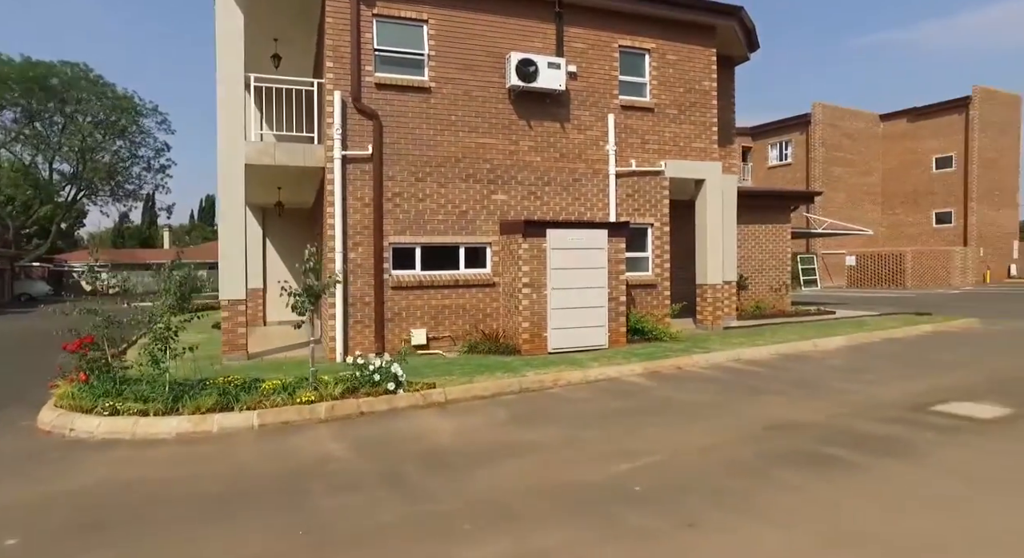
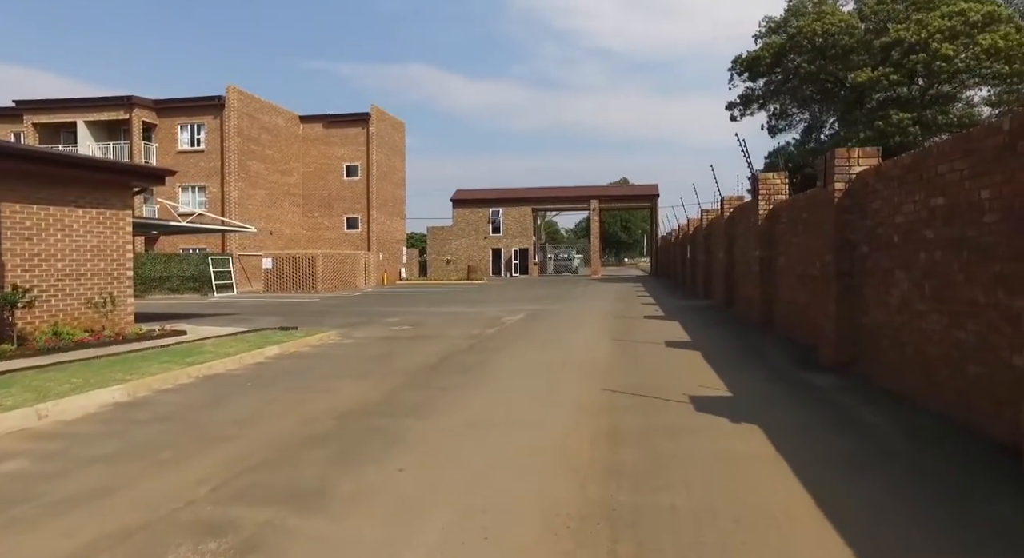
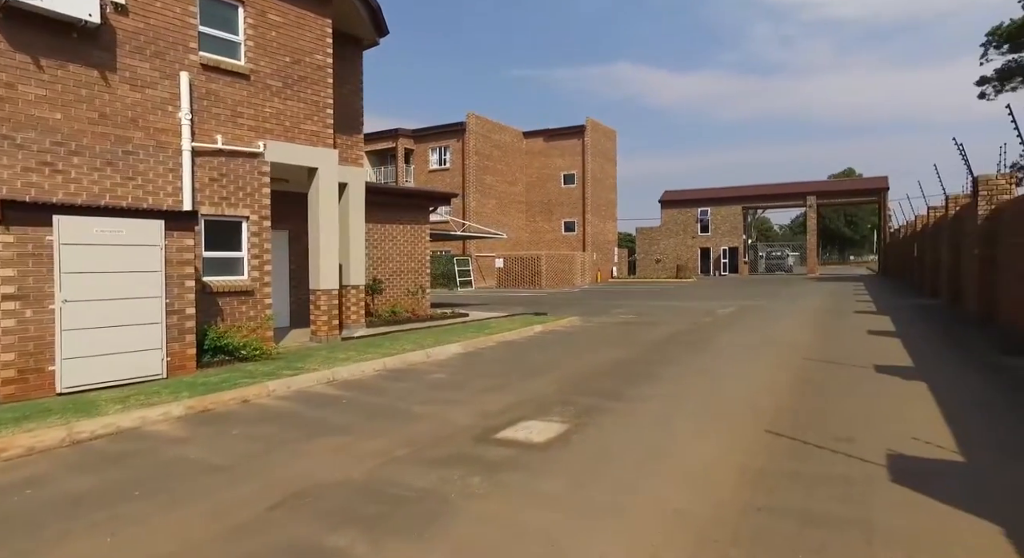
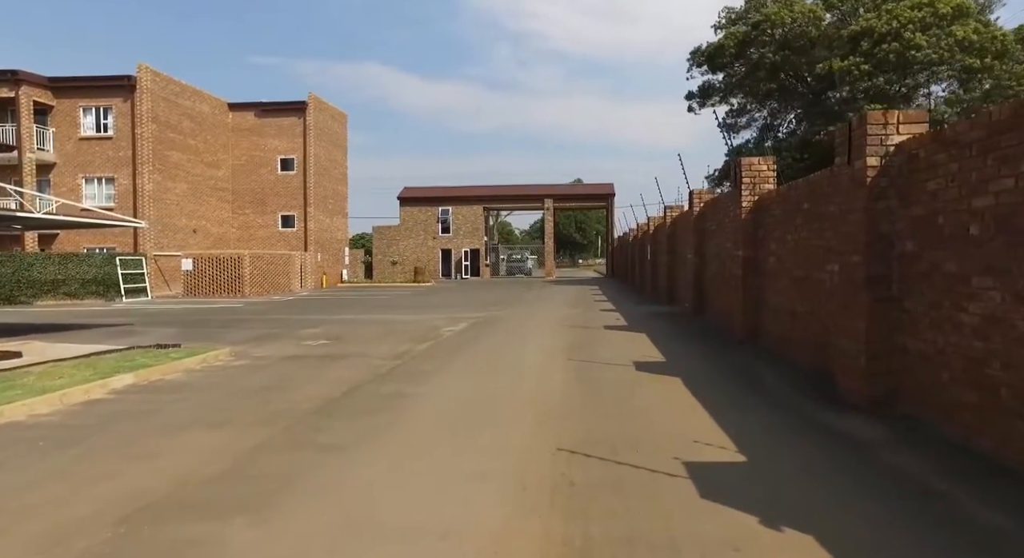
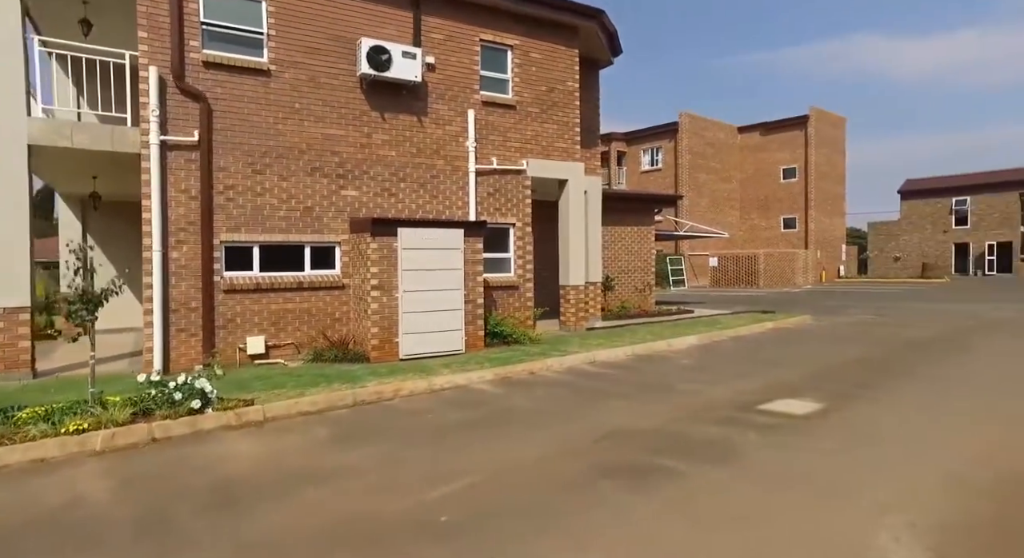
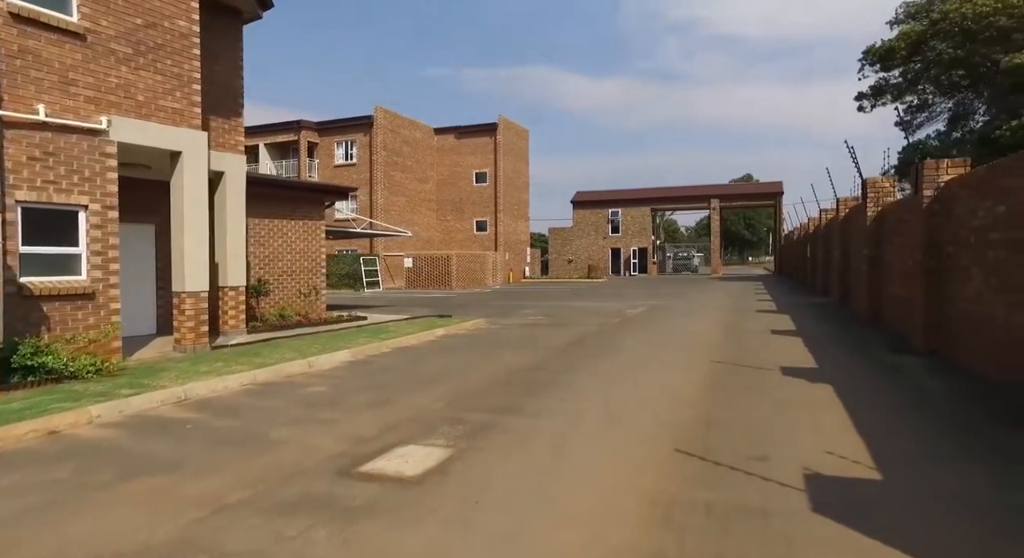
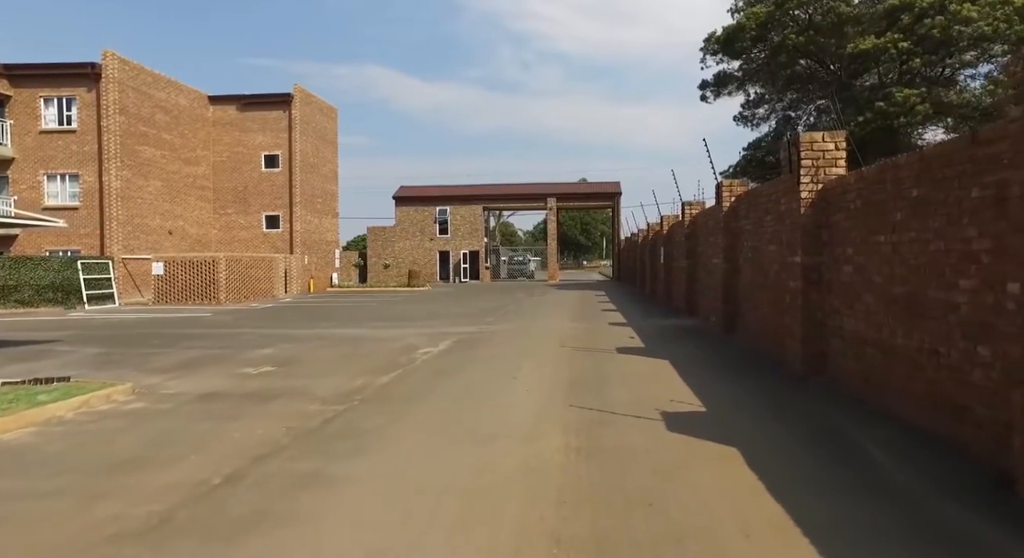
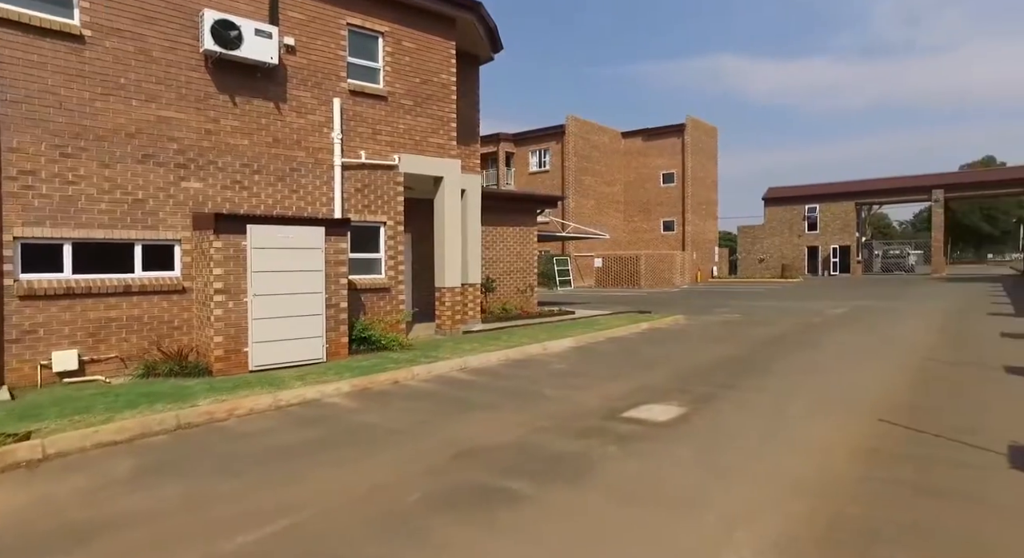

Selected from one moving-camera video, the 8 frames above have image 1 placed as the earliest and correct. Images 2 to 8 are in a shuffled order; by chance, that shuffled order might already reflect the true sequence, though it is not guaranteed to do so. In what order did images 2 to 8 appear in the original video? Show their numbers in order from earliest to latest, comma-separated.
5, 8, 3, 6, 2, 4, 7
